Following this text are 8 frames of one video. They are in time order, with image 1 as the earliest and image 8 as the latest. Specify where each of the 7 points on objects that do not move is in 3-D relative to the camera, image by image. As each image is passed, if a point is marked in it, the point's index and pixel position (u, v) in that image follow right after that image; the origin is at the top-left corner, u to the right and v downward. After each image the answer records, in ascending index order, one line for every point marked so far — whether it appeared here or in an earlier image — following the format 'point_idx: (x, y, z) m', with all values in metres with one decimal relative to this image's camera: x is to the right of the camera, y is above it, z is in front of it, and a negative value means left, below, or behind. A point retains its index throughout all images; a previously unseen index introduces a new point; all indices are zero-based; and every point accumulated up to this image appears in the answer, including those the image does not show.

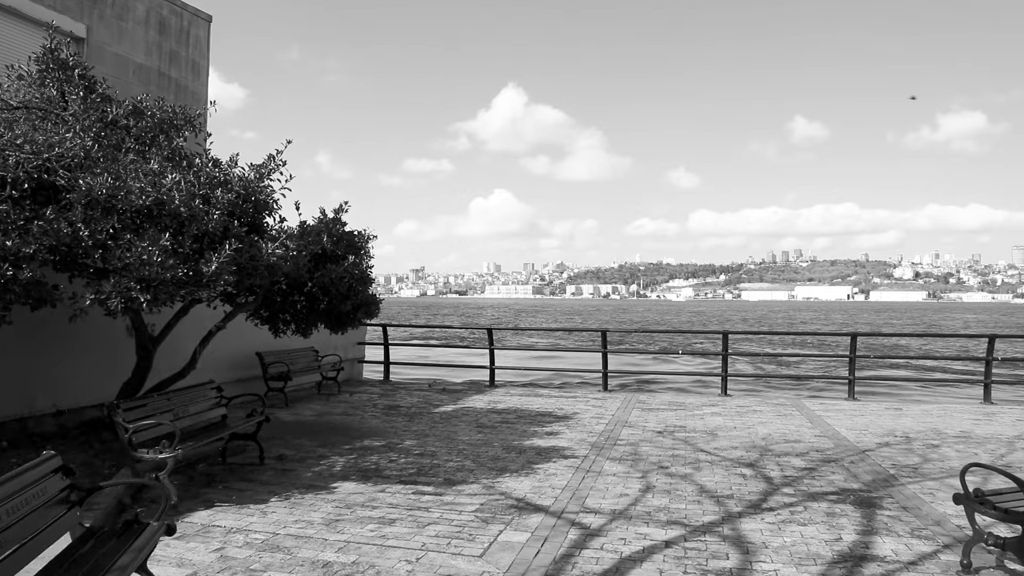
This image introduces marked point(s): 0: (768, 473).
0: (+2.5, -1.8, +6.8) m
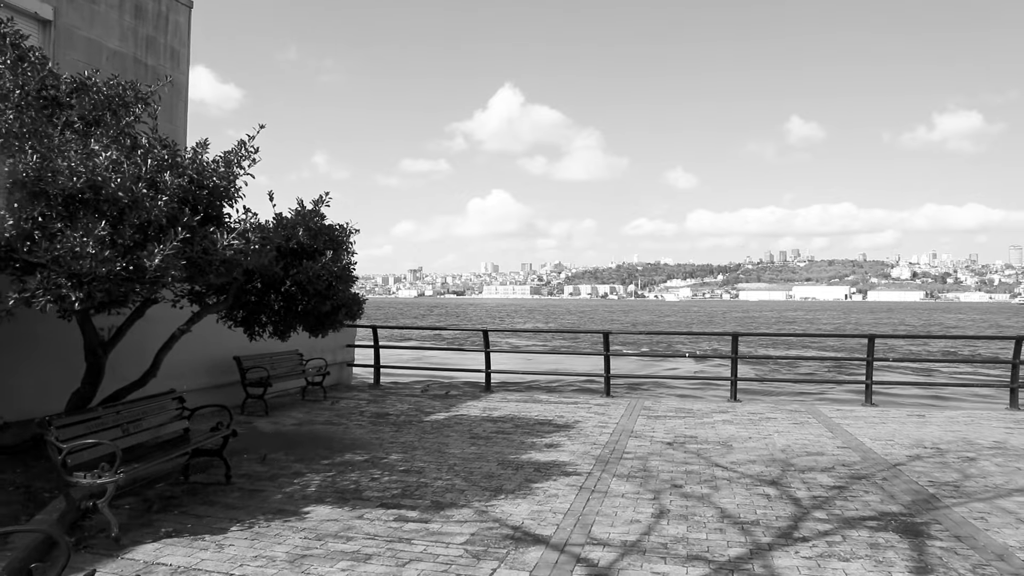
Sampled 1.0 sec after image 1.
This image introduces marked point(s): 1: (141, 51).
0: (+2.4, -1.8, +6.1) m
1: (-6.6, +4.2, +12.6) m
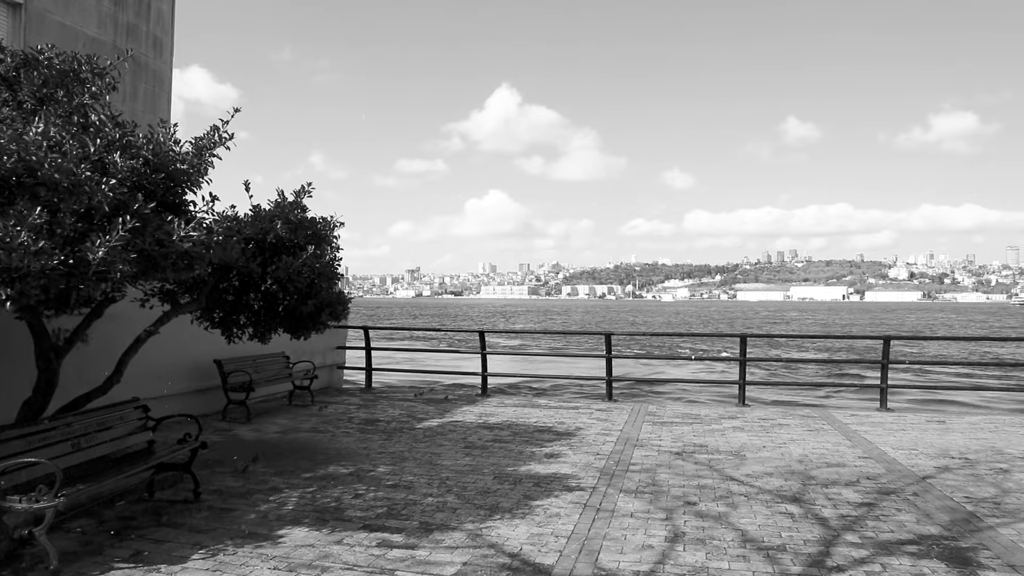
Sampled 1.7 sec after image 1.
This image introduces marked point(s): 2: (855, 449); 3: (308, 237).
0: (+2.4, -1.8, +5.5) m
1: (-6.7, +4.3, +12.0) m
2: (+3.9, -1.8, +7.9) m
3: (-2.0, +0.5, +6.7) m
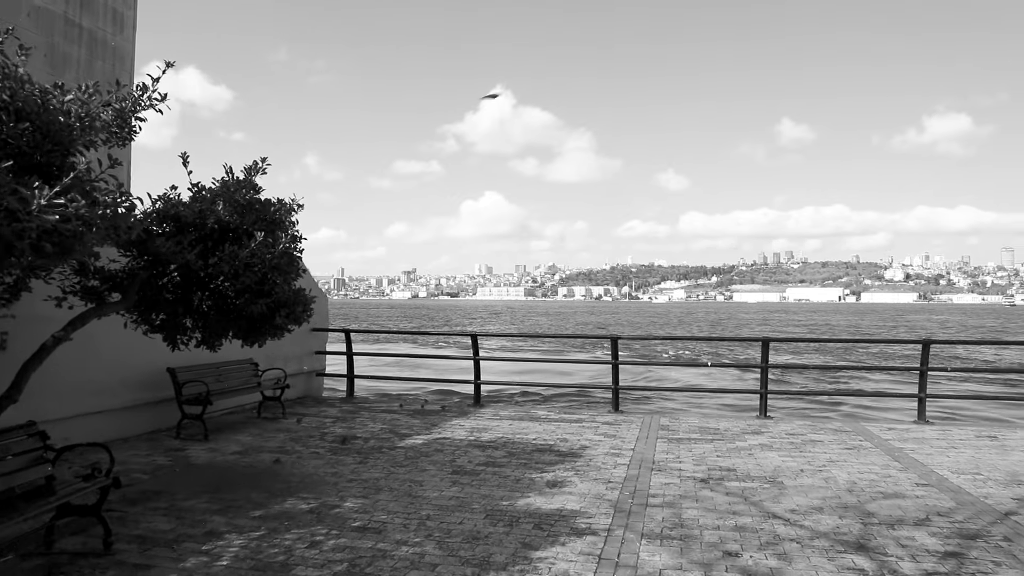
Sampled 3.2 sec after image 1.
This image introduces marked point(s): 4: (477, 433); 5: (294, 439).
0: (+2.4, -1.7, +4.4) m
1: (-6.8, +4.3, +10.8) m
2: (+3.8, -1.8, +6.8) m
3: (-2.0, +0.5, +5.5) m
4: (-0.4, -1.8, +8.7) m
5: (-2.6, -1.8, +8.5) m
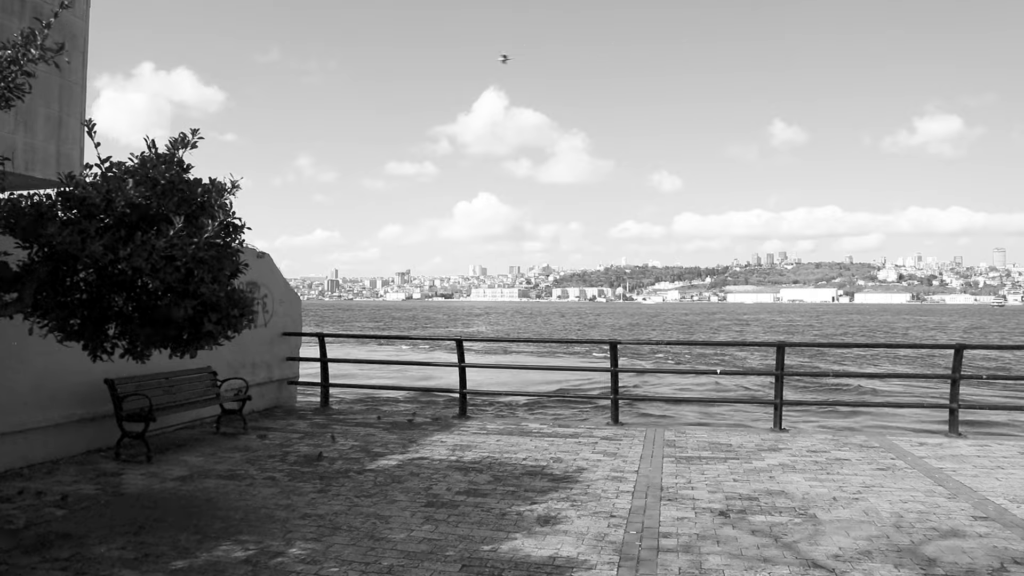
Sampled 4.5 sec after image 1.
0: (+2.3, -1.7, +3.4) m
1: (-6.9, +4.3, +9.8) m
2: (+3.7, -1.8, +5.8) m
3: (-2.1, +0.5, +4.5) m
4: (-0.6, -1.8, +7.7) m
5: (-2.8, -1.8, +7.5) m
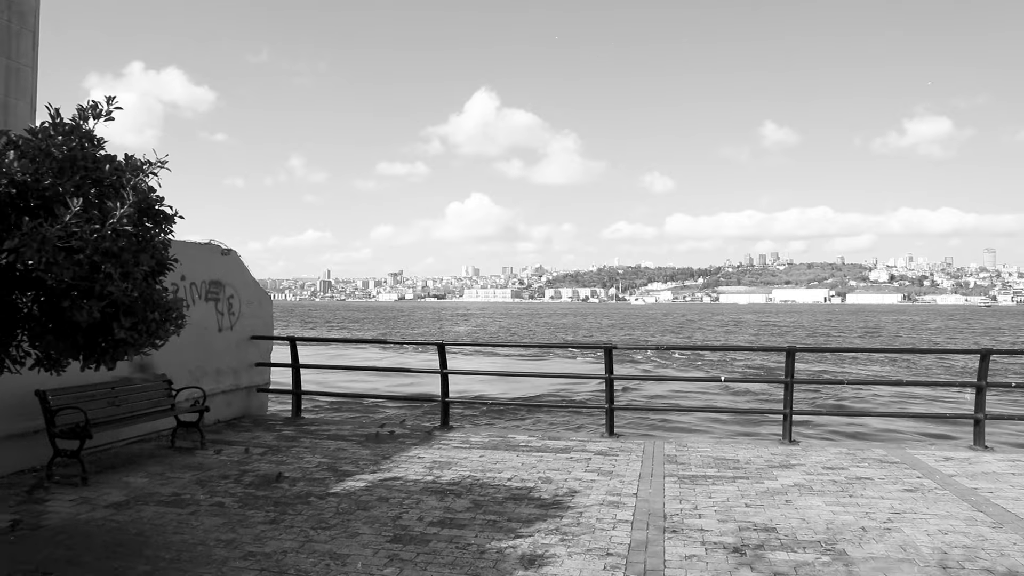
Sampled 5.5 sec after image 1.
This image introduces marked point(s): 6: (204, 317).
0: (+2.2, -1.7, +2.6) m
1: (-7.1, +4.3, +8.9) m
2: (+3.5, -1.8, +5.0) m
3: (-2.2, +0.5, +3.7) m
4: (-0.7, -1.8, +6.9) m
5: (-2.9, -1.8, +6.7) m
6: (-4.2, -0.4, +9.5) m
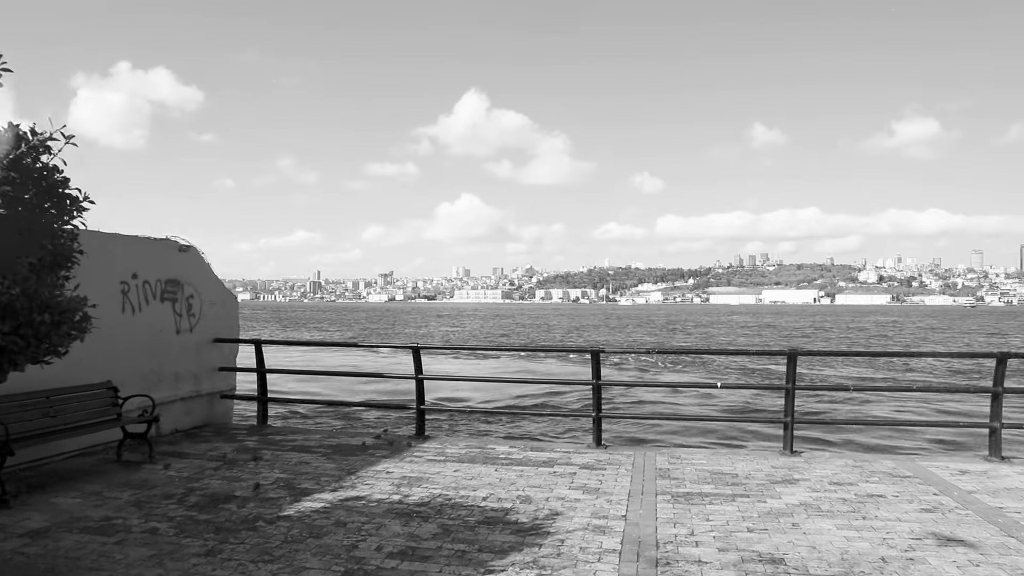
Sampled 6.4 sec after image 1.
0: (+2.0, -1.7, +2.0) m
1: (-7.3, +4.3, +8.2) m
2: (+3.4, -1.7, +4.4) m
3: (-2.4, +0.6, +3.0) m
4: (-0.9, -1.8, +6.2) m
5: (-3.1, -1.8, +6.0) m
6: (-4.4, -0.4, +8.8) m
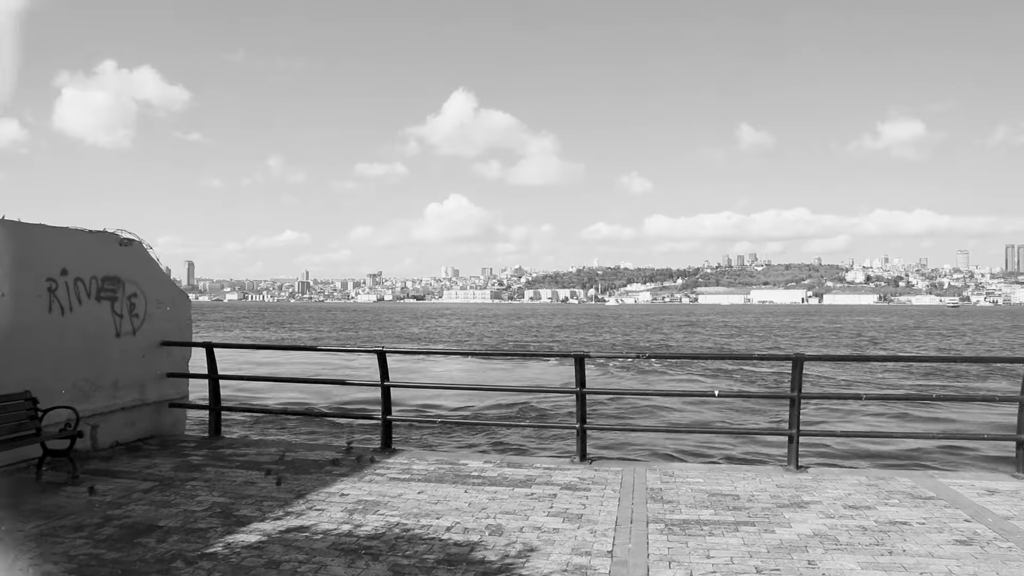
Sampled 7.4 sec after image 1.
0: (+1.9, -1.6, +1.2) m
1: (-7.6, +4.3, +7.2) m
2: (+3.2, -1.7, +3.6) m
3: (-2.6, +0.6, +2.1) m
4: (-1.2, -1.8, +5.4) m
5: (-3.4, -1.8, +5.1) m
6: (-4.7, -0.4, +7.9) m
